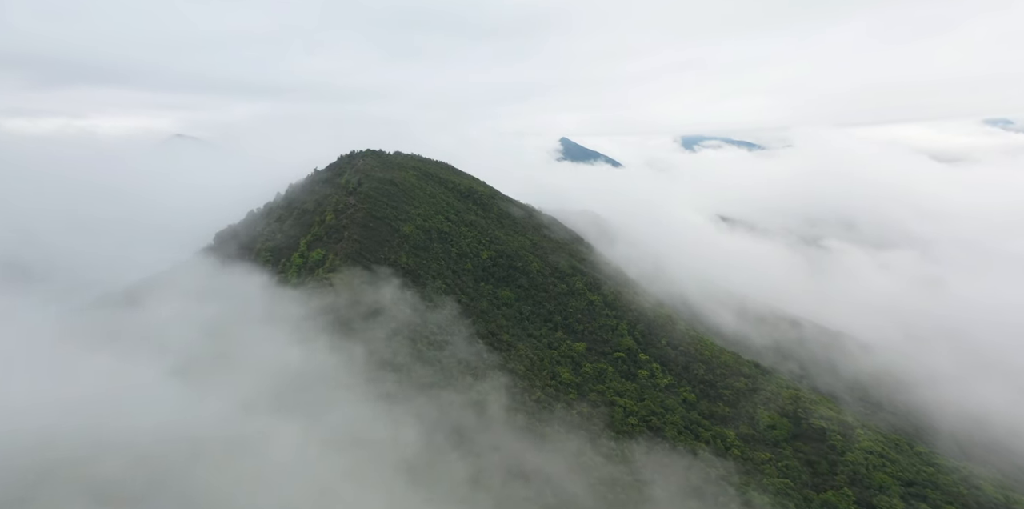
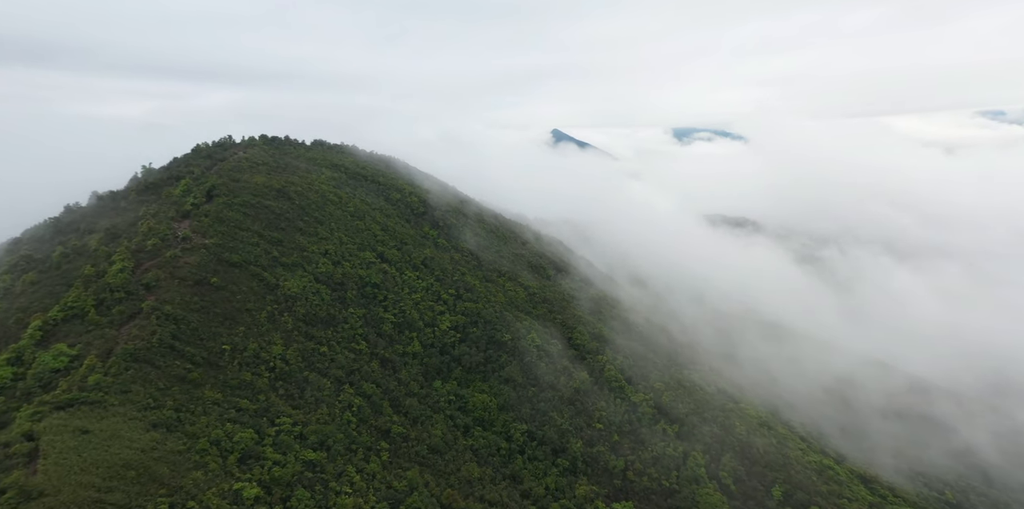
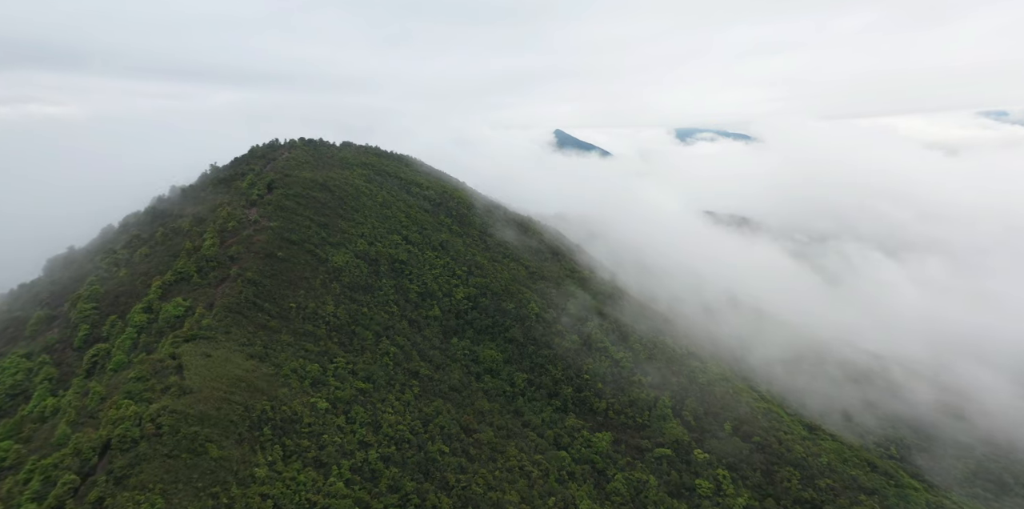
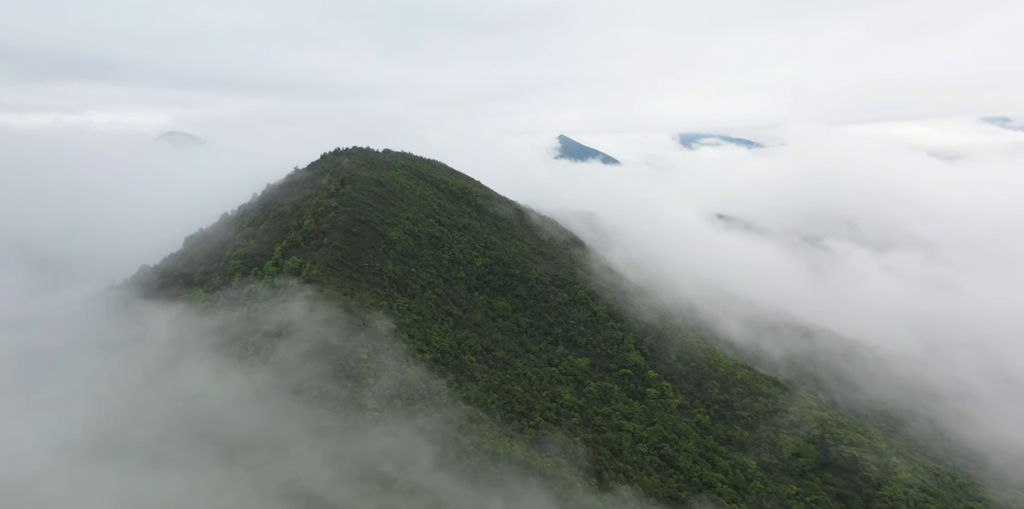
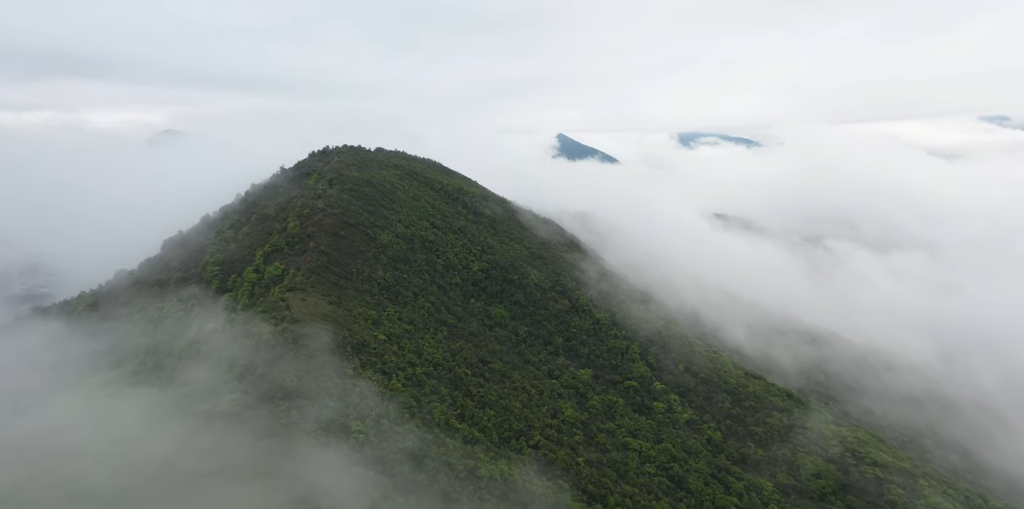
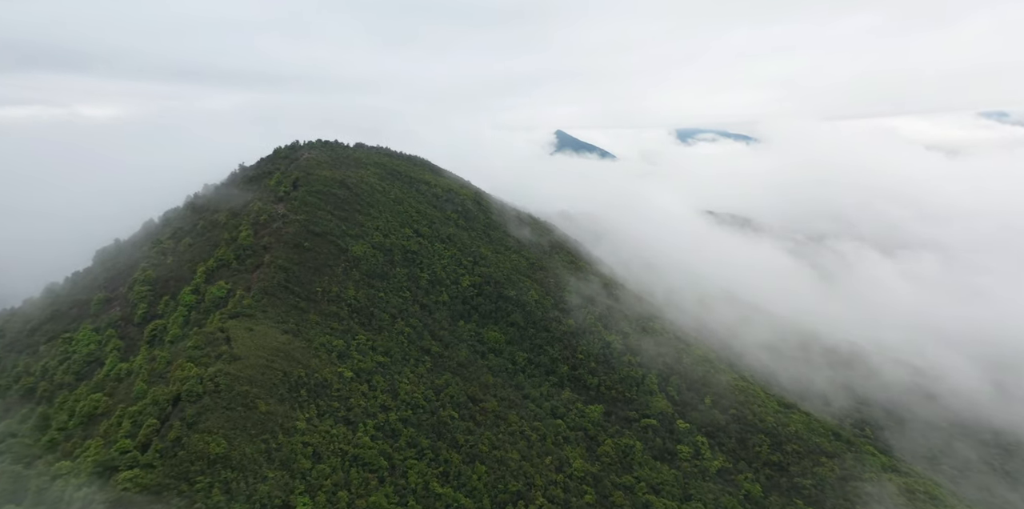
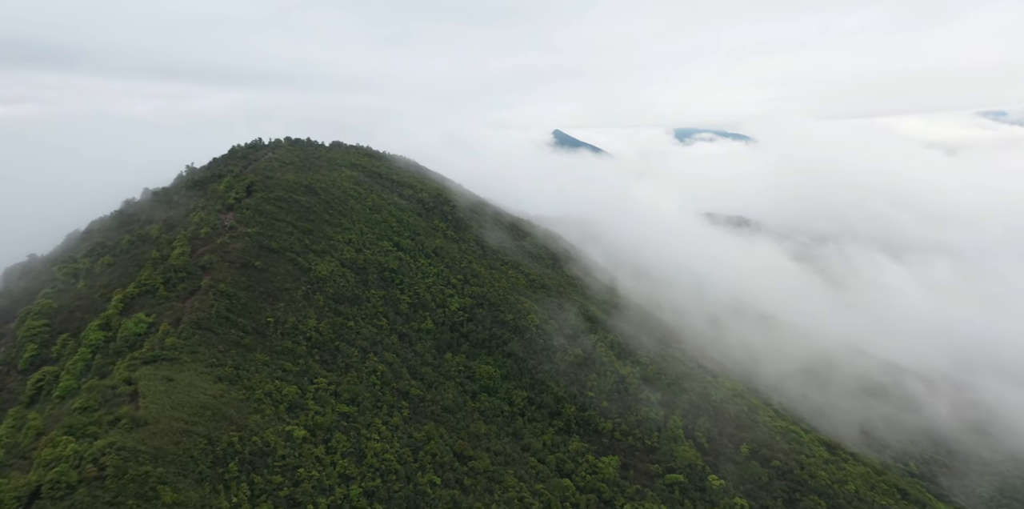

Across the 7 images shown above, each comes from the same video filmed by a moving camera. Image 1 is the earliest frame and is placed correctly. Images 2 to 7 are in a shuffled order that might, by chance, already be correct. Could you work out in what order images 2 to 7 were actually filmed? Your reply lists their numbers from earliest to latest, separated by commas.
4, 5, 6, 3, 7, 2
